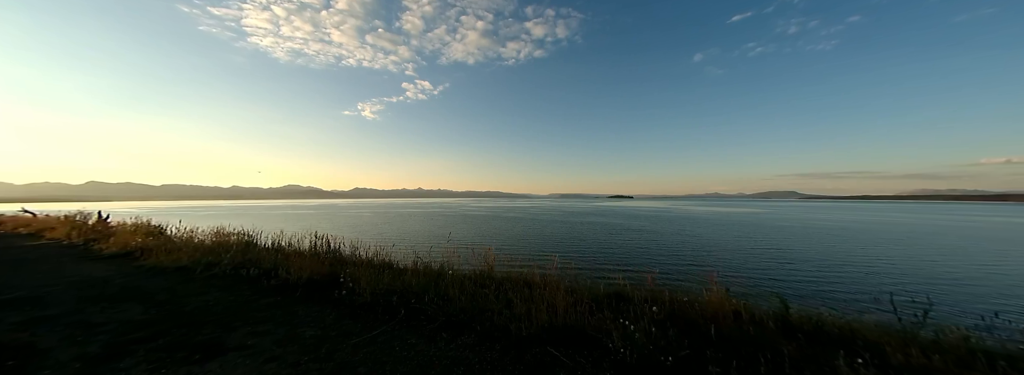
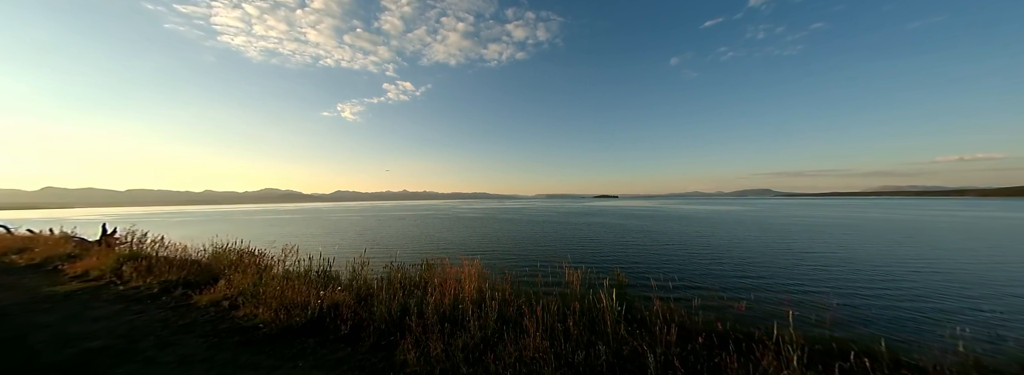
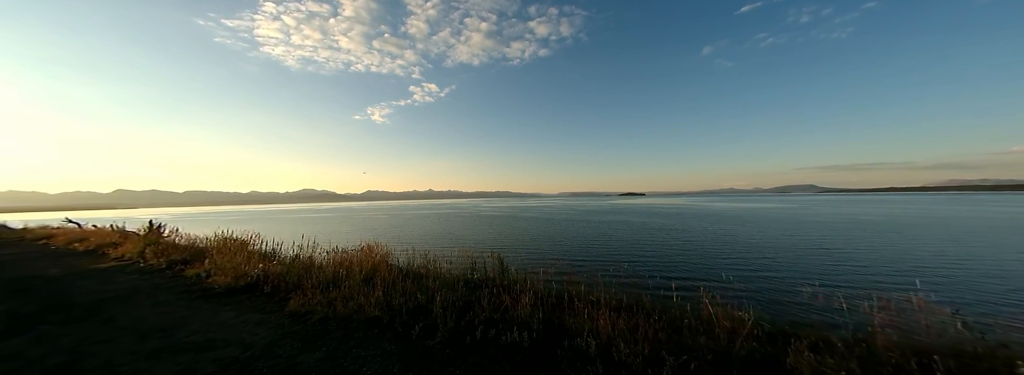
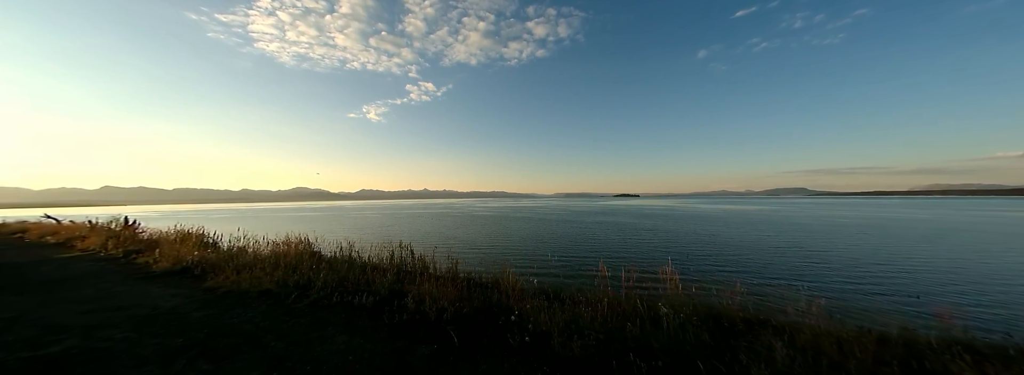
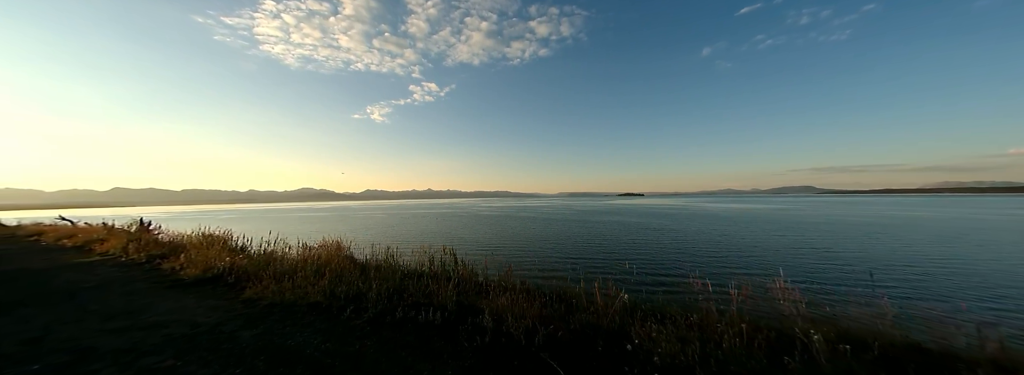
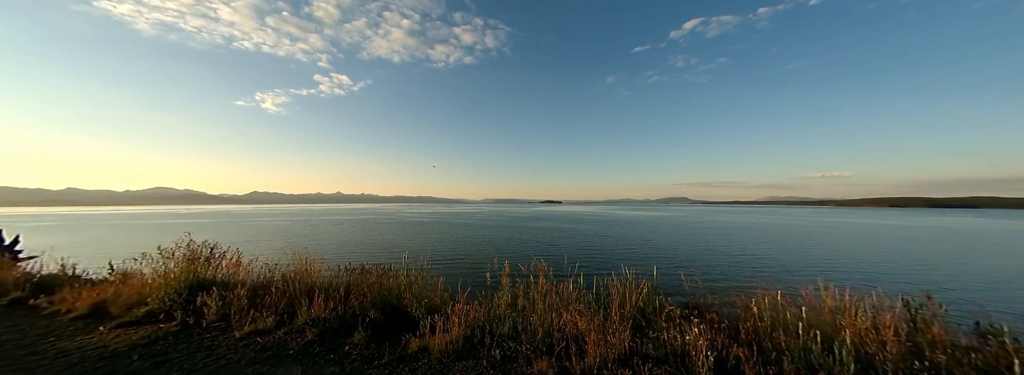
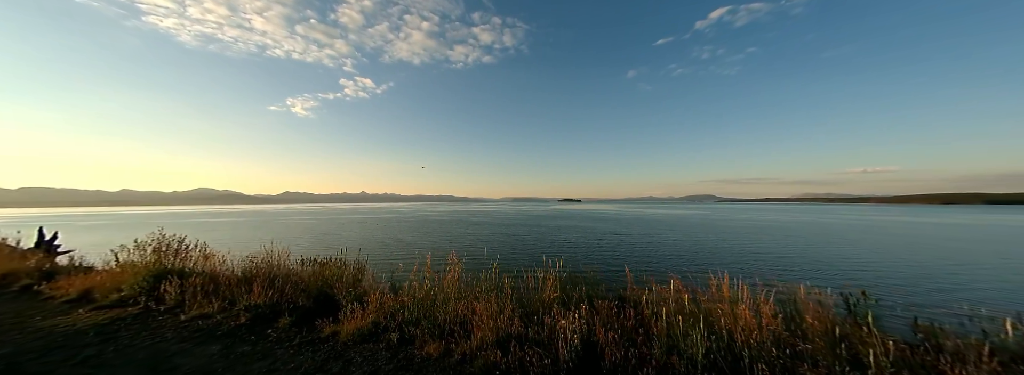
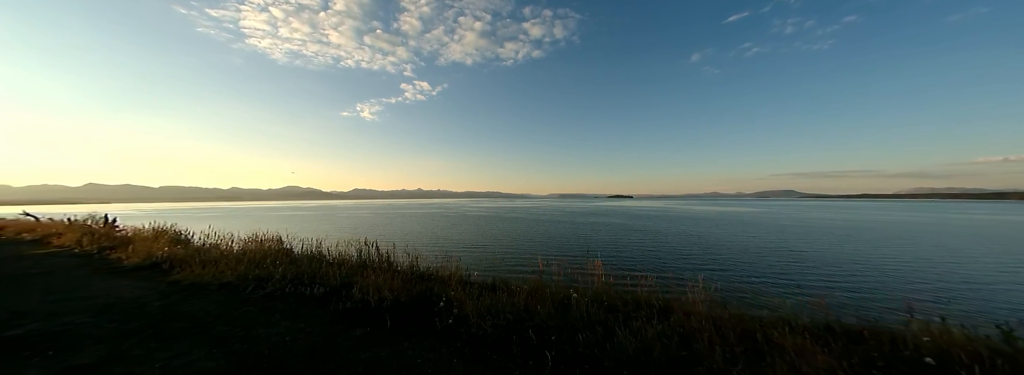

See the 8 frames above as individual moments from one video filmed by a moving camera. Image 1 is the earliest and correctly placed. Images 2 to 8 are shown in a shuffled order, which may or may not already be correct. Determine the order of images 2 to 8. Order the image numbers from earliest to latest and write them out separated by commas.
8, 4, 5, 3, 2, 7, 6
